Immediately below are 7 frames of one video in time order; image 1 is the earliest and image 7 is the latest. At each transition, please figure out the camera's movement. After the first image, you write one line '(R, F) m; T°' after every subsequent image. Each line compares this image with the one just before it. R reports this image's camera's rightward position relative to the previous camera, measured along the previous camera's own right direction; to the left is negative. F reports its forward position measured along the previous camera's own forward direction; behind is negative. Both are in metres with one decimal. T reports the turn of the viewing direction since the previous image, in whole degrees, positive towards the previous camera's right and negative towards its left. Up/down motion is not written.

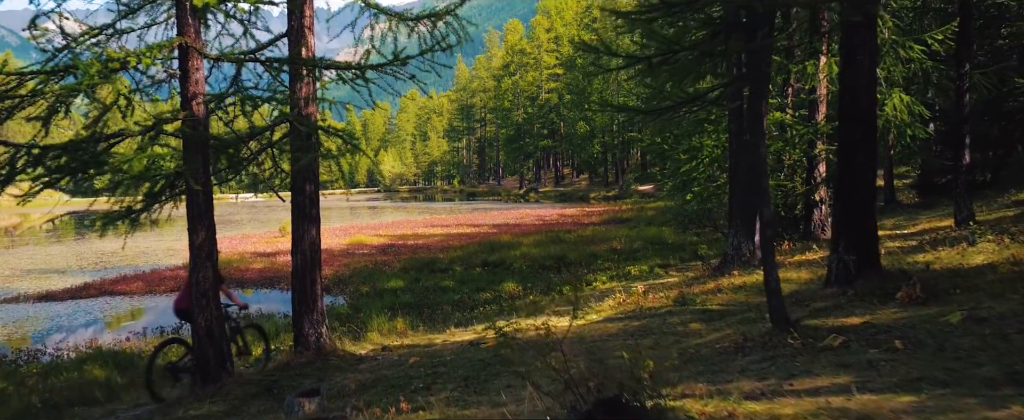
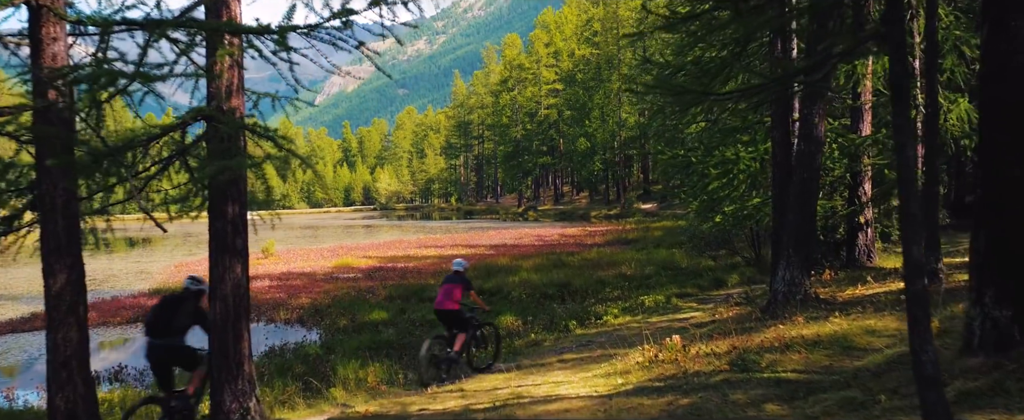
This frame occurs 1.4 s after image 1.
(0.0, +2.5) m; 0°
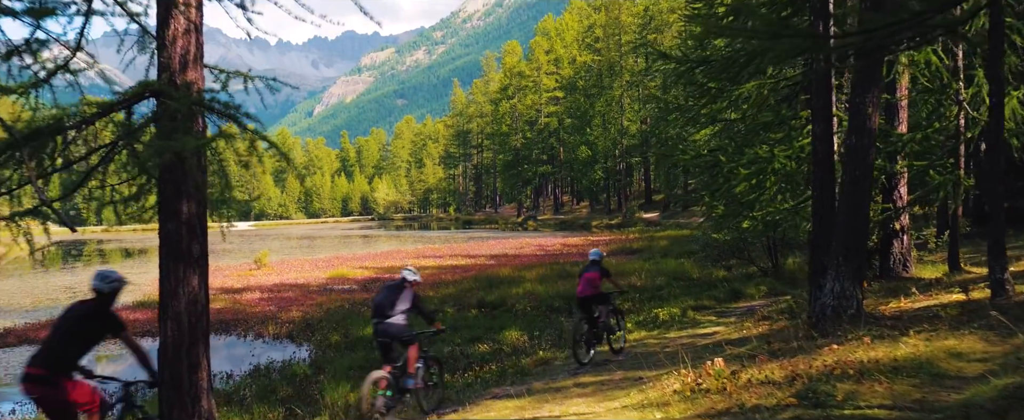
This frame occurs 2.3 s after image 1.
(-0.1, +1.3) m; 0°
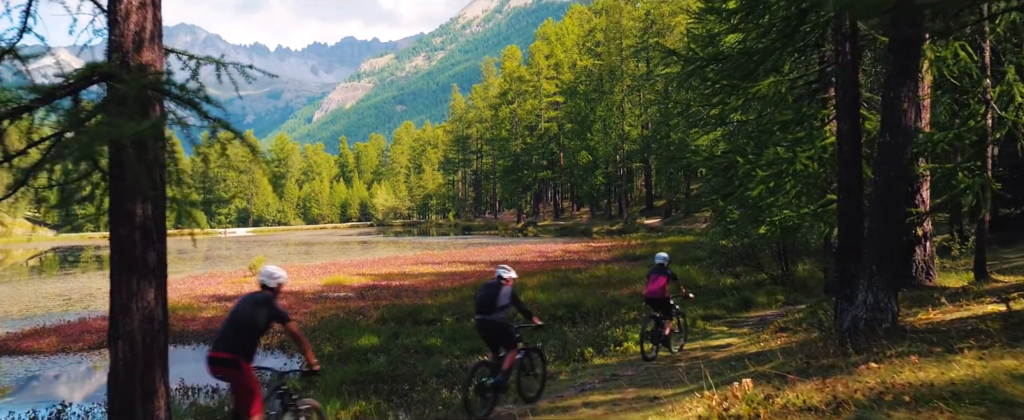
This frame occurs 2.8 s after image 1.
(0.0, +0.8) m; 0°
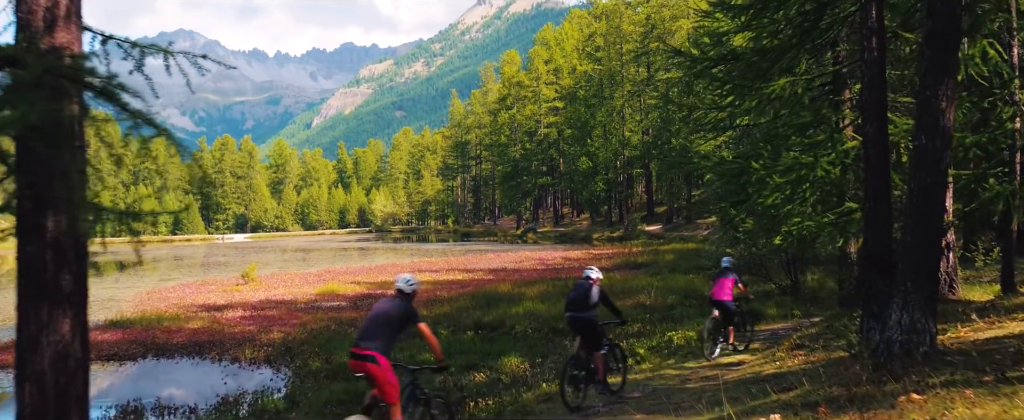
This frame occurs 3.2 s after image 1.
(0.0, +0.8) m; 0°
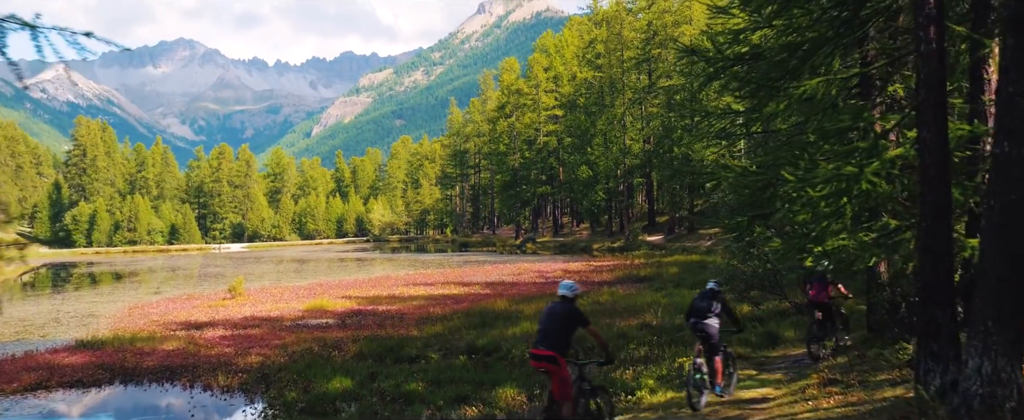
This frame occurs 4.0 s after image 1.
(+0.1, +1.4) m; 0°
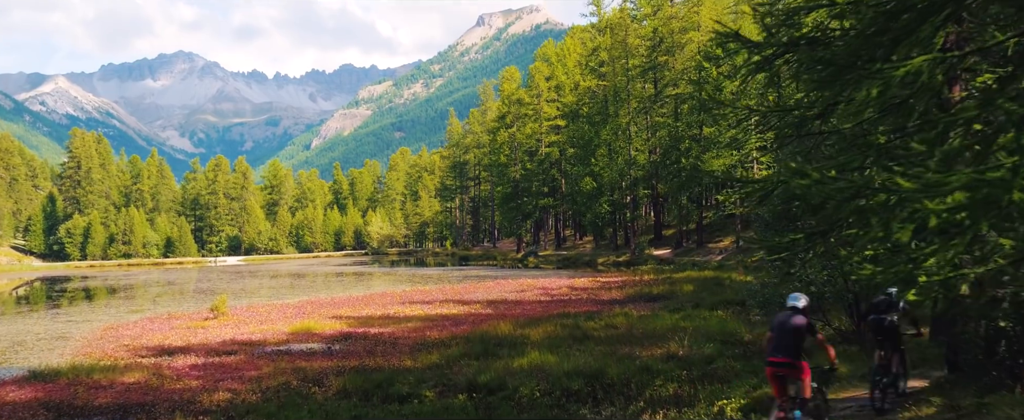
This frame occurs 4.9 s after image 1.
(-0.1, +2.3) m; 0°
